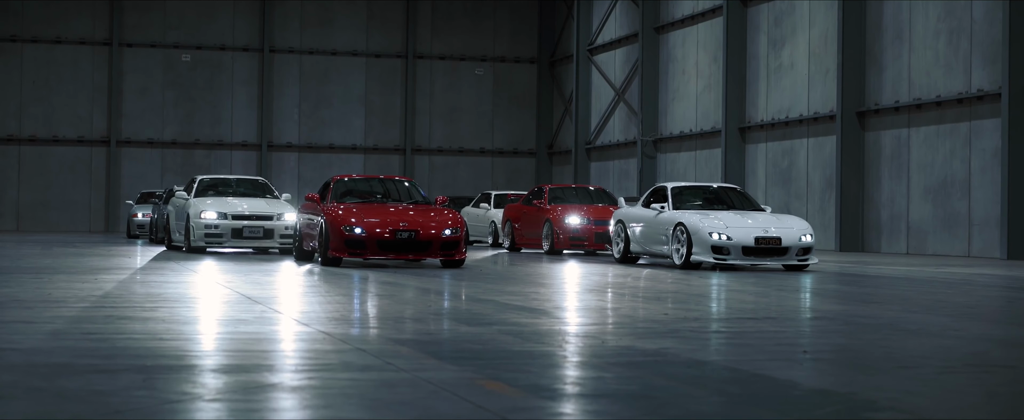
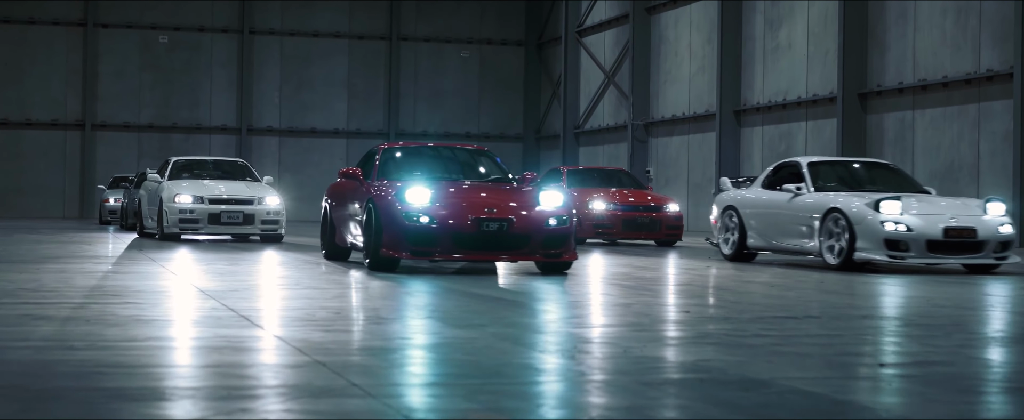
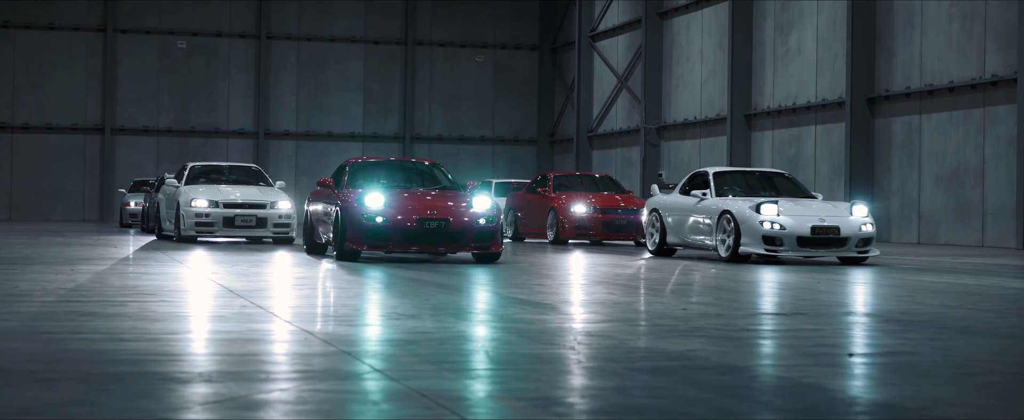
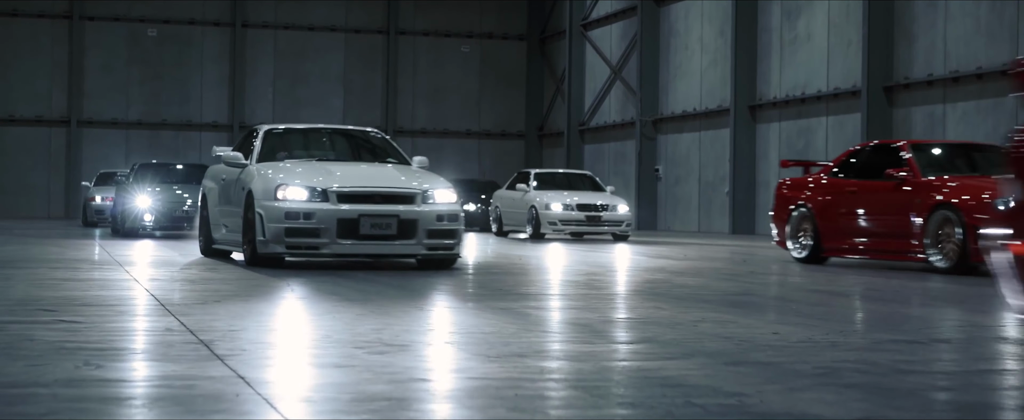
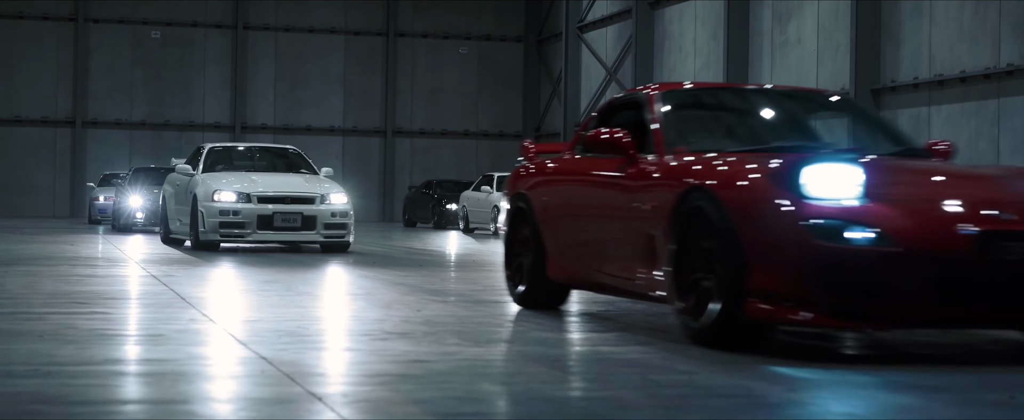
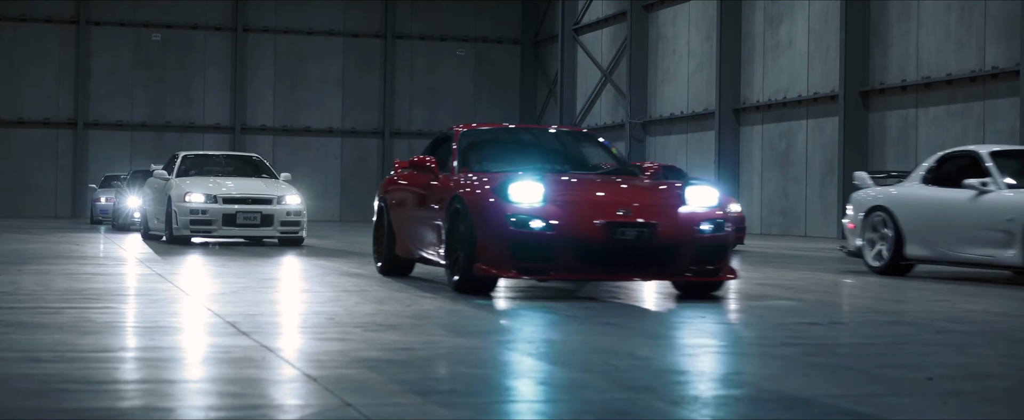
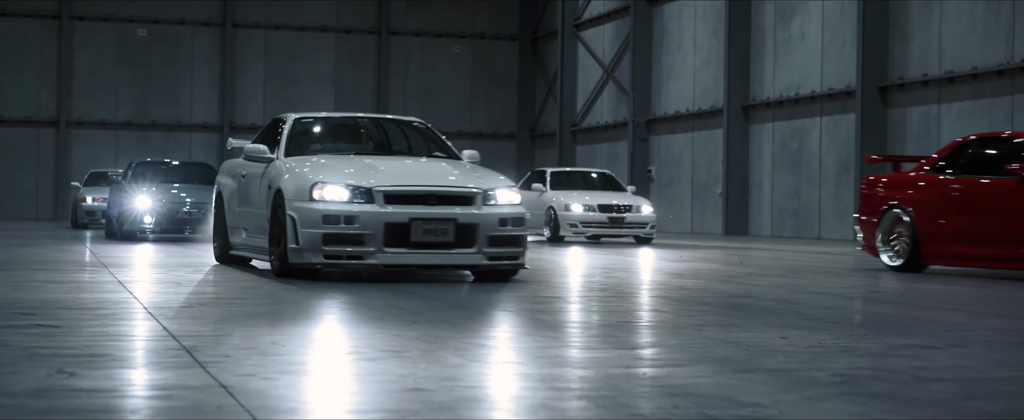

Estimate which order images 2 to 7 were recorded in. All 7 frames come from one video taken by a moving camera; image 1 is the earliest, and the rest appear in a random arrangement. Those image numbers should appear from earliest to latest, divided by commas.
3, 2, 6, 5, 4, 7
